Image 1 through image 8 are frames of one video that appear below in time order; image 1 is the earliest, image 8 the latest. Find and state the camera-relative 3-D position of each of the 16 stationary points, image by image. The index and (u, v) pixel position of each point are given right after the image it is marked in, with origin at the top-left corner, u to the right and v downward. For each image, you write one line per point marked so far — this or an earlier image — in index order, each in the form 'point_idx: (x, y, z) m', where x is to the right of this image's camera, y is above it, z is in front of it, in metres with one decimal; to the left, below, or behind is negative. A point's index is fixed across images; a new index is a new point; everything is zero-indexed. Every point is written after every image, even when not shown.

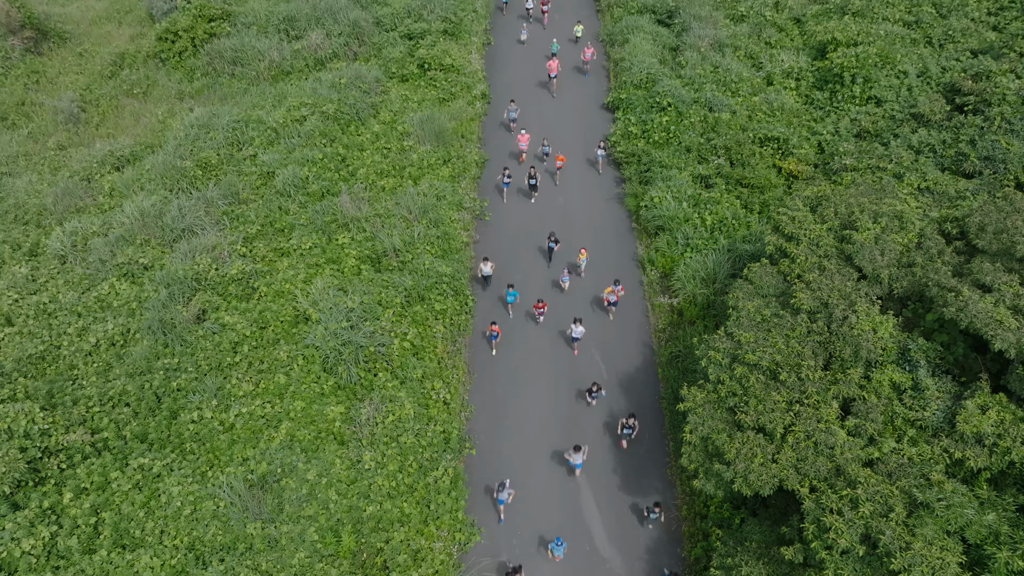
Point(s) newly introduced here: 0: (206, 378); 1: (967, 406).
0: (-5.9, -1.7, +14.0) m
1: (+6.4, -1.7, +10.1) m
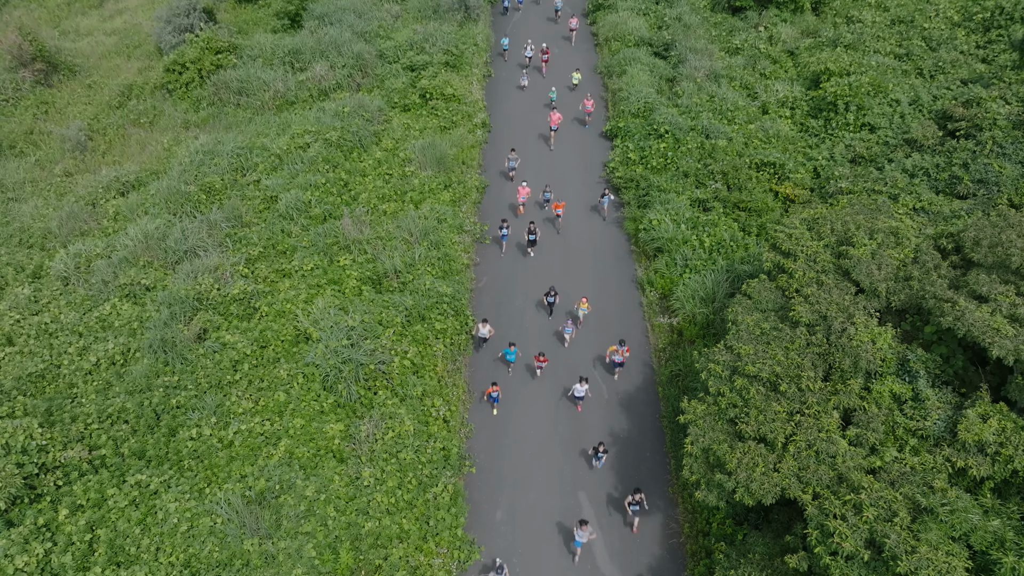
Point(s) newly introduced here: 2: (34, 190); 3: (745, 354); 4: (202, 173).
0: (-5.9, -2.1, +13.9) m
1: (+6.4, -1.8, +10.0) m
2: (-13.2, +2.7, +20.0) m
3: (+3.7, -1.0, +11.5) m
4: (-8.2, +3.1, +19.2) m
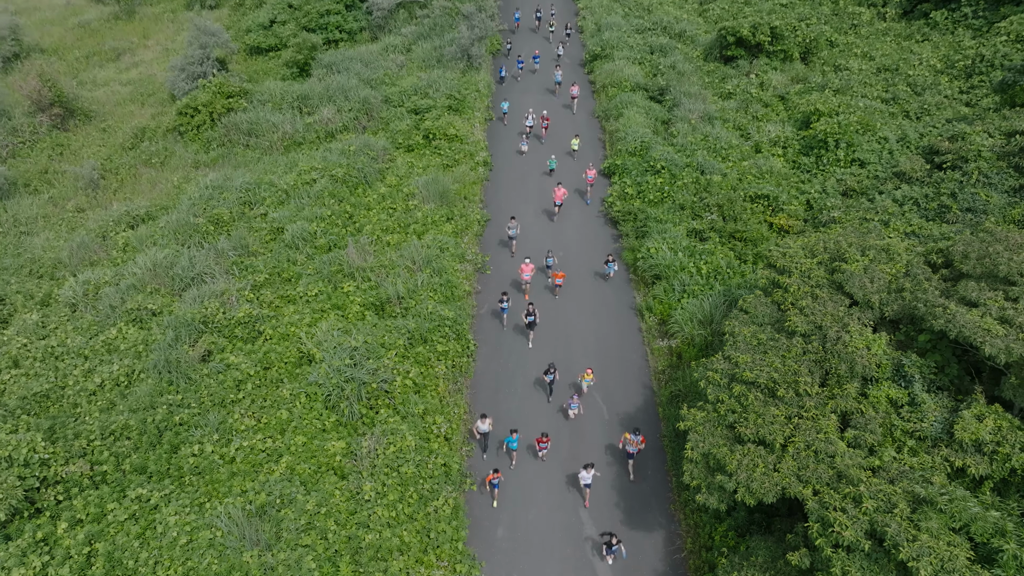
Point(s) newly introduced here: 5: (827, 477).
0: (-5.9, -2.4, +14.0) m
1: (+6.4, -1.8, +10.2) m
2: (-13.2, +1.8, +20.4) m
3: (+3.7, -1.2, +11.7) m
4: (-8.2, +2.2, +19.7) m
5: (+4.2, -2.5, +9.7) m
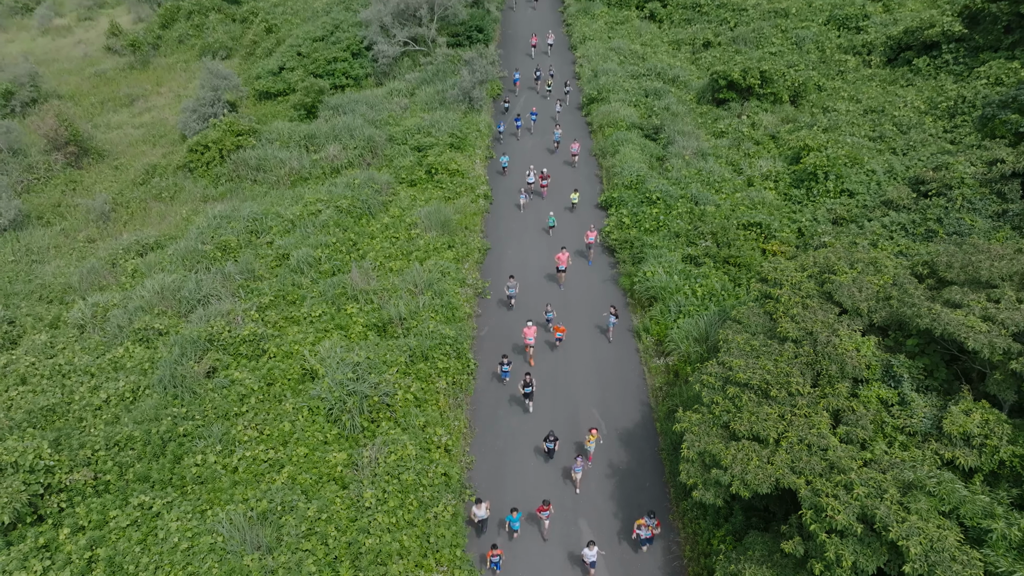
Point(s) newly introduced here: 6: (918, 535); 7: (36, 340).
0: (-5.9, -2.7, +14.2) m
1: (+6.4, -1.8, +10.4) m
2: (-13.2, +1.0, +21.0) m
3: (+3.7, -1.3, +12.0) m
4: (-8.2, +1.5, +20.2) m
5: (+4.2, -2.5, +9.9) m
6: (+4.7, -2.9, +8.4) m
7: (-11.2, -1.2, +17.0) m
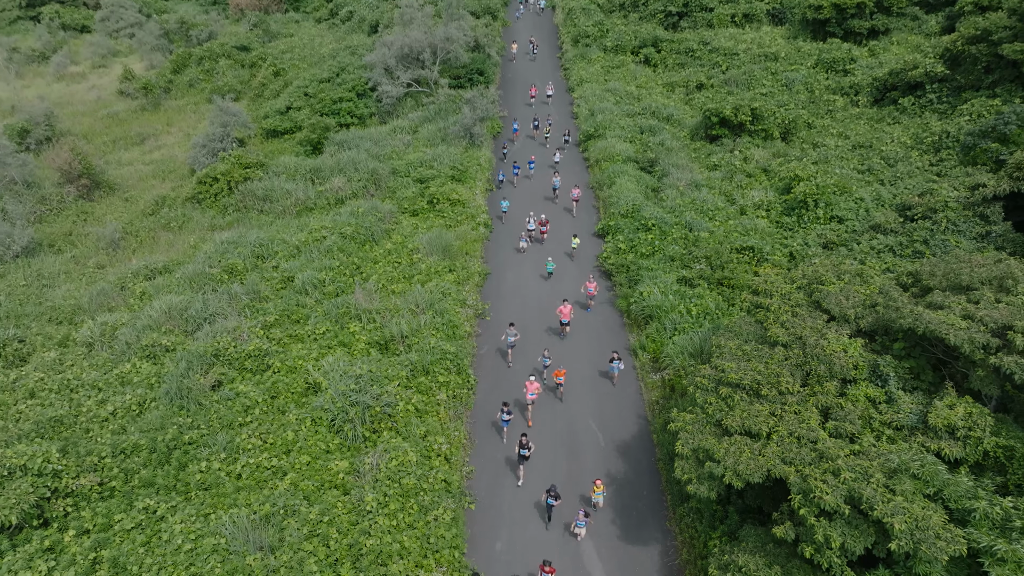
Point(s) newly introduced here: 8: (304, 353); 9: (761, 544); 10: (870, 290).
0: (-5.9, -2.9, +14.5) m
1: (+6.3, -1.7, +10.8) m
2: (-13.2, +0.3, +21.5) m
3: (+3.7, -1.4, +12.3) m
4: (-8.2, +0.8, +20.8) m
5: (+4.2, -2.4, +10.2) m
6: (+4.7, -2.7, +8.7) m
7: (-11.2, -1.6, +17.3) m
8: (-4.9, -1.5, +16.8) m
9: (+3.6, -3.6, +10.3) m
10: (+6.8, 0.0, +13.7) m
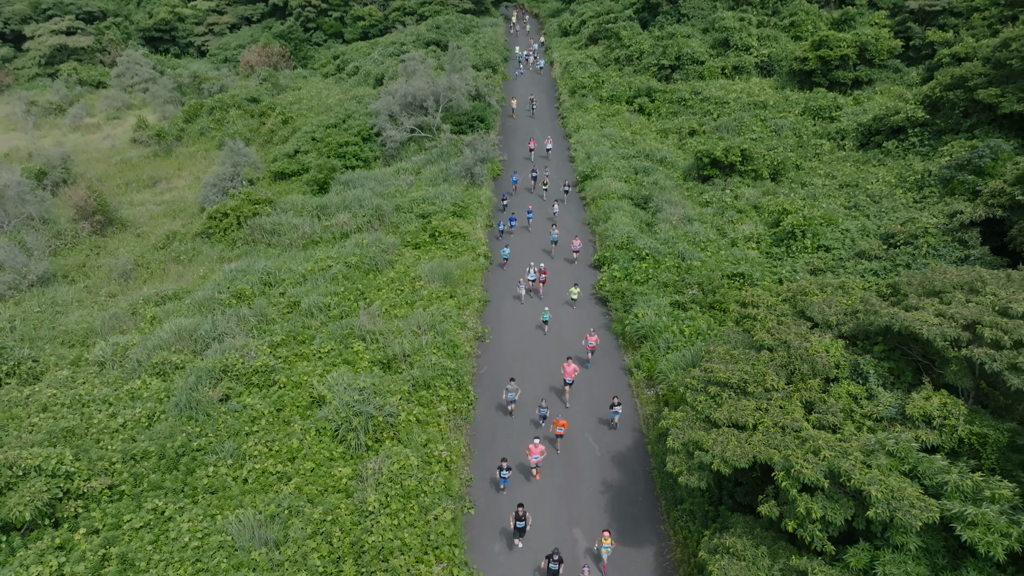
0: (-6.0, -3.2, +14.9) m
1: (+6.3, -1.7, +11.3) m
2: (-13.3, -0.5, +22.2) m
3: (+3.7, -1.5, +12.9) m
4: (-8.3, +0.1, +21.5) m
5: (+4.1, -2.3, +10.7) m
6: (+4.7, -2.5, +9.1) m
7: (-11.3, -2.1, +17.9) m
8: (-4.9, -2.0, +17.4) m
9: (+3.5, -3.6, +10.7) m
10: (+6.8, -0.2, +14.4) m
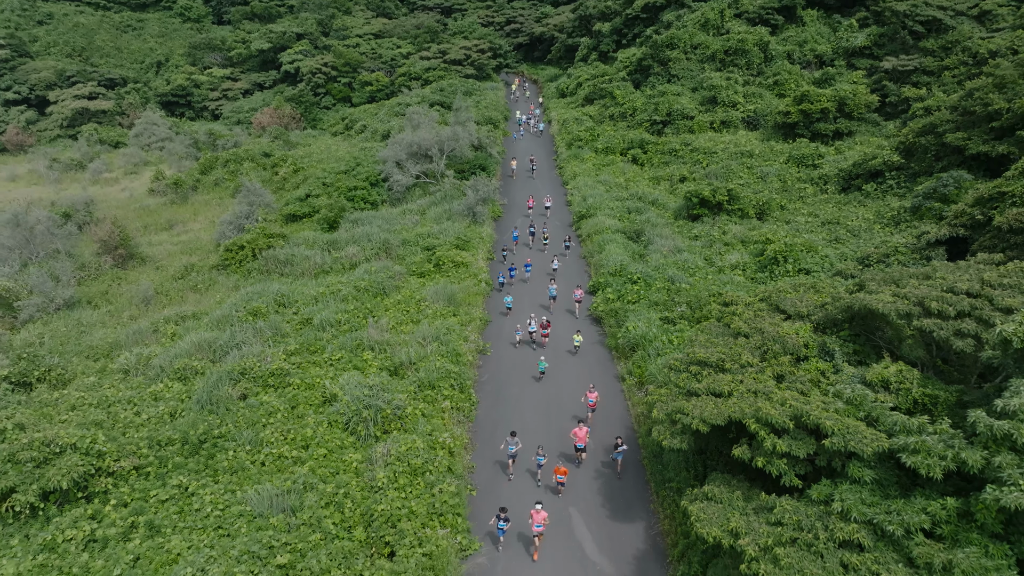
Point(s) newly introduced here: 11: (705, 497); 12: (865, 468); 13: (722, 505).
0: (-6.0, -3.2, +16.0) m
1: (+6.3, -1.4, +12.5) m
2: (-13.3, -1.2, +23.5) m
3: (+3.6, -1.3, +14.2) m
4: (-8.3, -0.6, +22.9) m
5: (+4.1, -1.9, +11.8) m
6: (+4.6, -1.9, +10.3) m
7: (-11.3, -2.4, +19.1) m
8: (-4.9, -2.2, +18.6) m
9: (+3.5, -3.2, +11.7) m
10: (+6.7, -0.2, +15.7) m
11: (+3.1, -3.3, +11.5) m
12: (+5.0, -2.6, +10.2) m
13: (+3.2, -3.3, +11.1) m
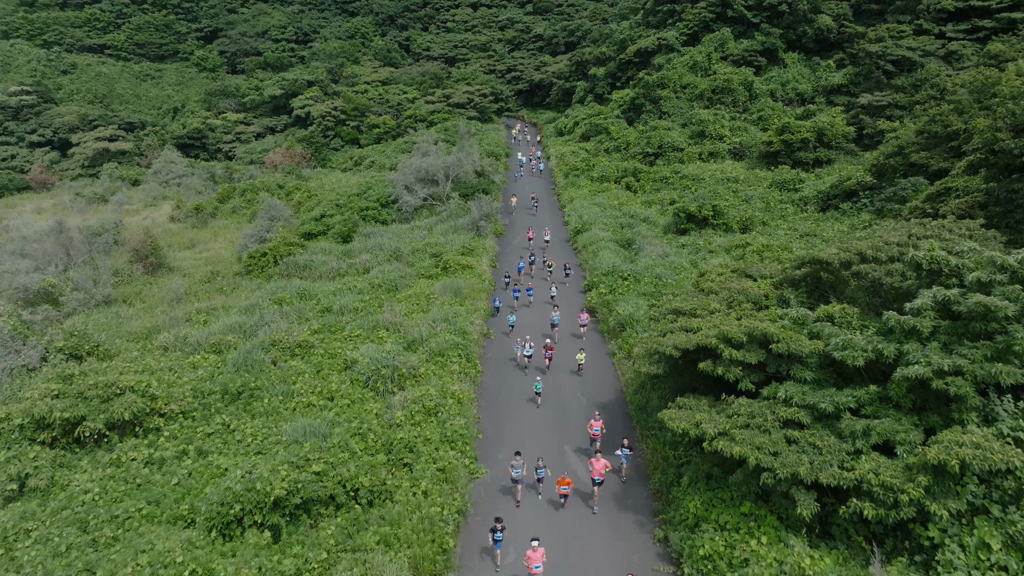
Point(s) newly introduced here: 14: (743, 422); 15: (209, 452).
0: (-5.9, -2.5, +18.1) m
1: (+6.3, -0.4, +14.8) m
2: (-13.2, -1.1, +25.7) m
3: (+3.7, -0.4, +16.4) m
4: (-8.3, -0.4, +25.1) m
5: (+4.2, -0.9, +14.0) m
6: (+4.7, -0.8, +12.5) m
7: (-11.2, -1.9, +21.2) m
8: (-4.9, -1.7, +20.7) m
9: (+3.5, -2.1, +13.8) m
10: (+6.8, +0.6, +18.0) m
11: (+3.1, -2.3, +13.5) m
12: (+5.0, -1.4, +12.4) m
13: (+3.3, -2.2, +13.1) m
14: (+3.8, -2.2, +12.0) m
15: (-6.4, -3.4, +15.2) m
